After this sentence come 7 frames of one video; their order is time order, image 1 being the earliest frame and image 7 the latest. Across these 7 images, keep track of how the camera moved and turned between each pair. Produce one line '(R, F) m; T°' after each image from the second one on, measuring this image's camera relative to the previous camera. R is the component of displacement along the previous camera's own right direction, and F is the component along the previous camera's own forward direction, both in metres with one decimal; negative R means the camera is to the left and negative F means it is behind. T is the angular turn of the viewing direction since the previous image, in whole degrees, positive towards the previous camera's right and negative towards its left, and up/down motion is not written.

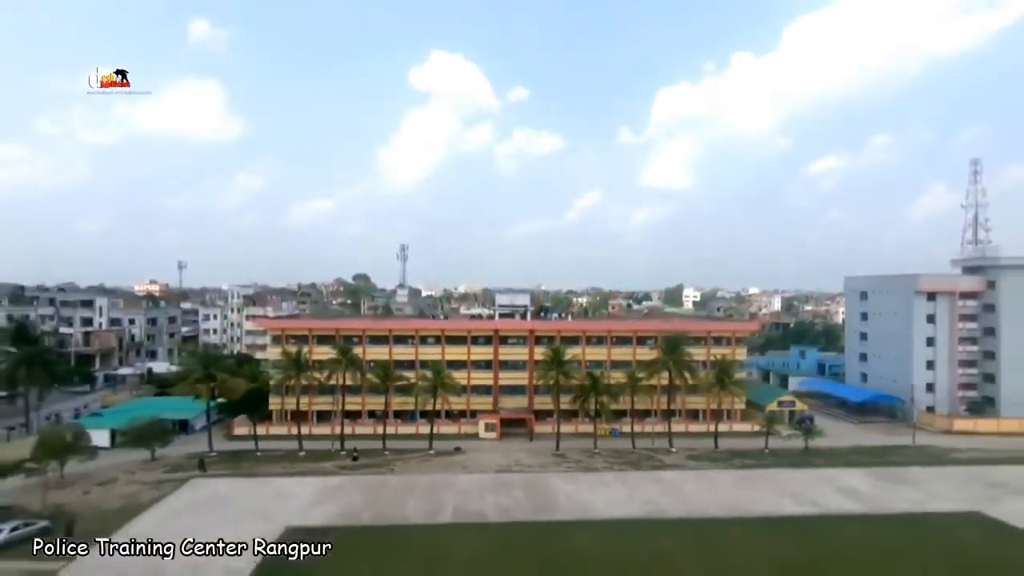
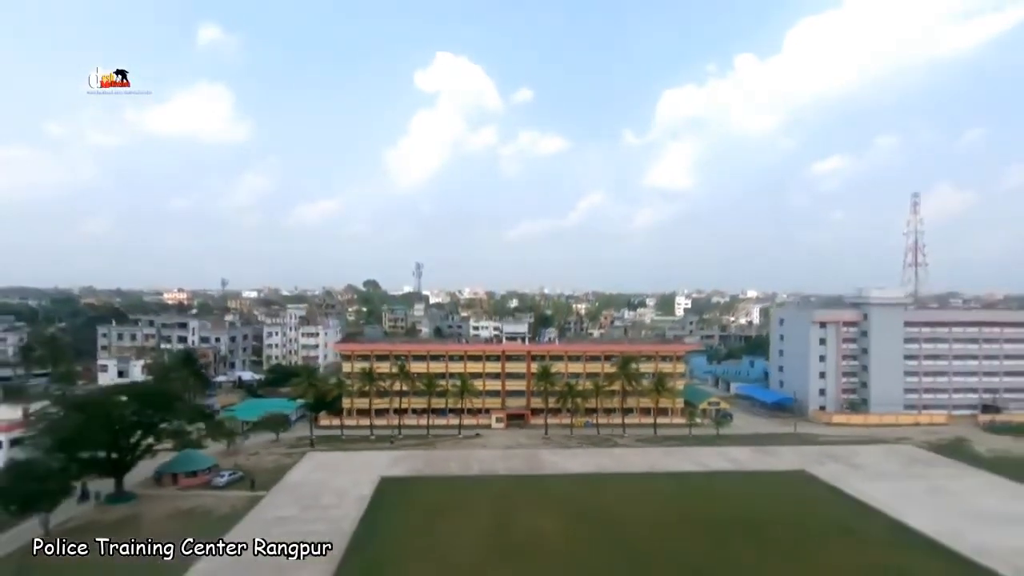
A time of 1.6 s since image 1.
(0.0, -10.3) m; 0°
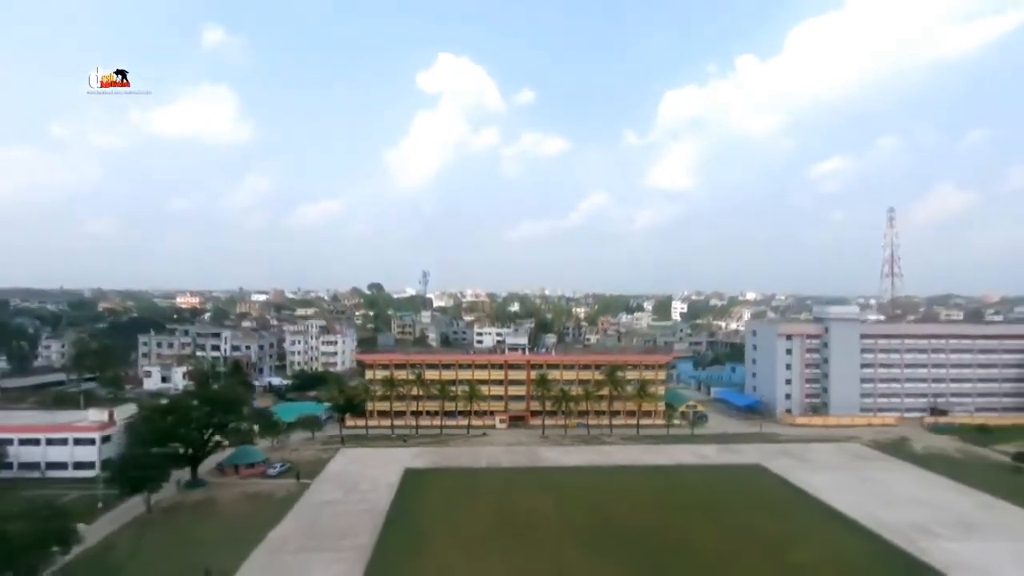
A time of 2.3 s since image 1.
(-0.1, -5.0) m; 0°
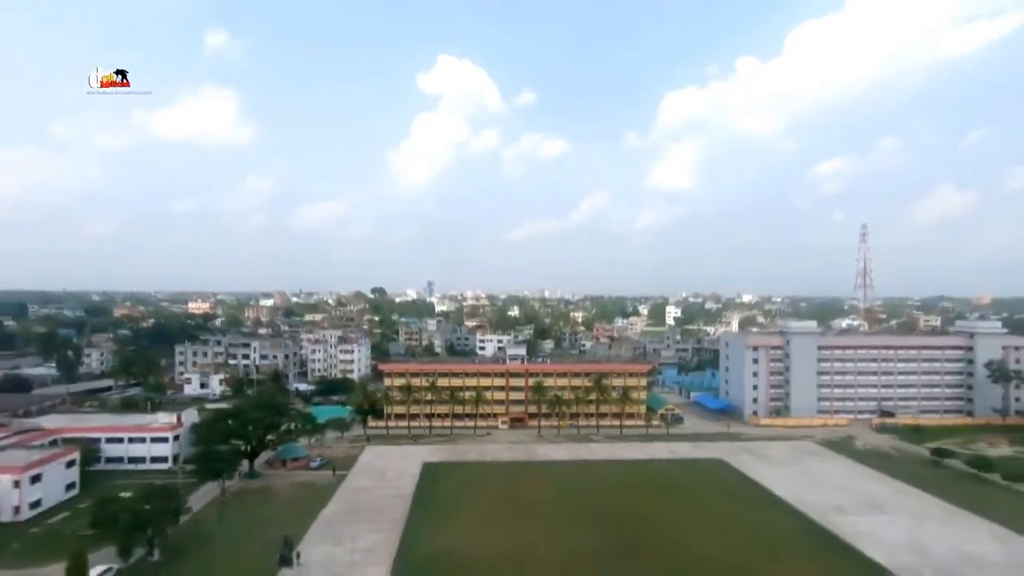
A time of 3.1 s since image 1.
(0.0, -6.0) m; 0°
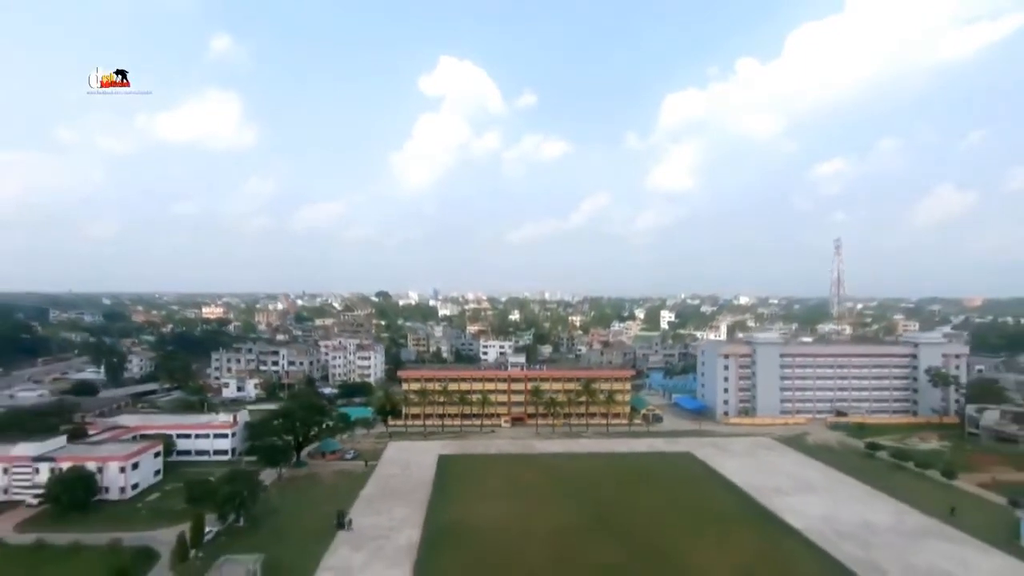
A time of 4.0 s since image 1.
(0.0, -7.0) m; 0°
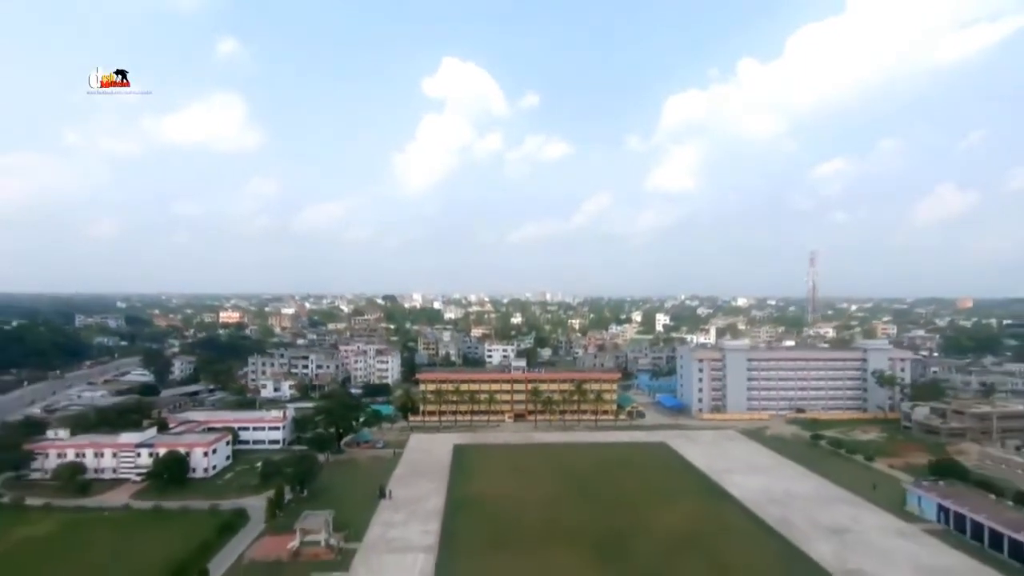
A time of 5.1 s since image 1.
(-0.1, -8.6) m; 0°
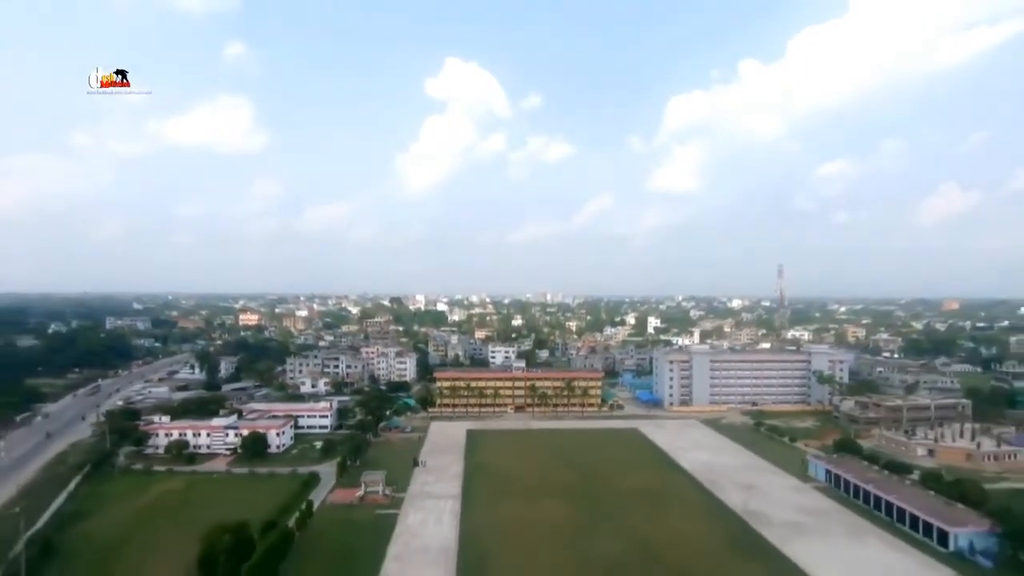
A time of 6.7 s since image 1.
(-0.1, -12.6) m; 0°
